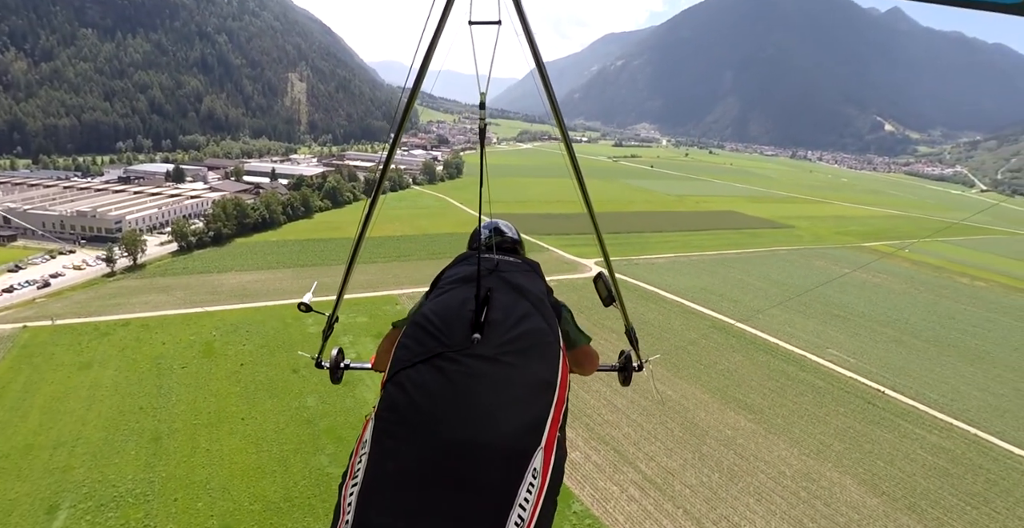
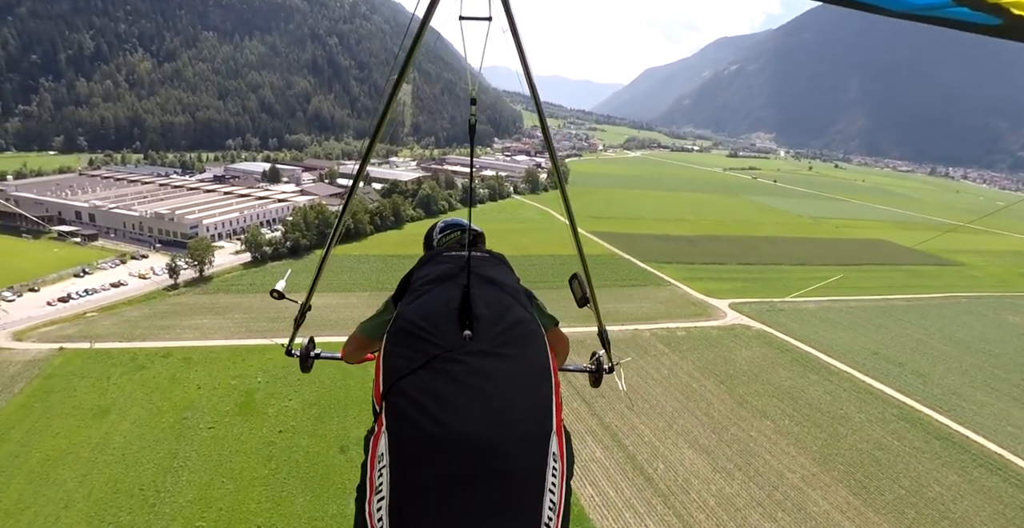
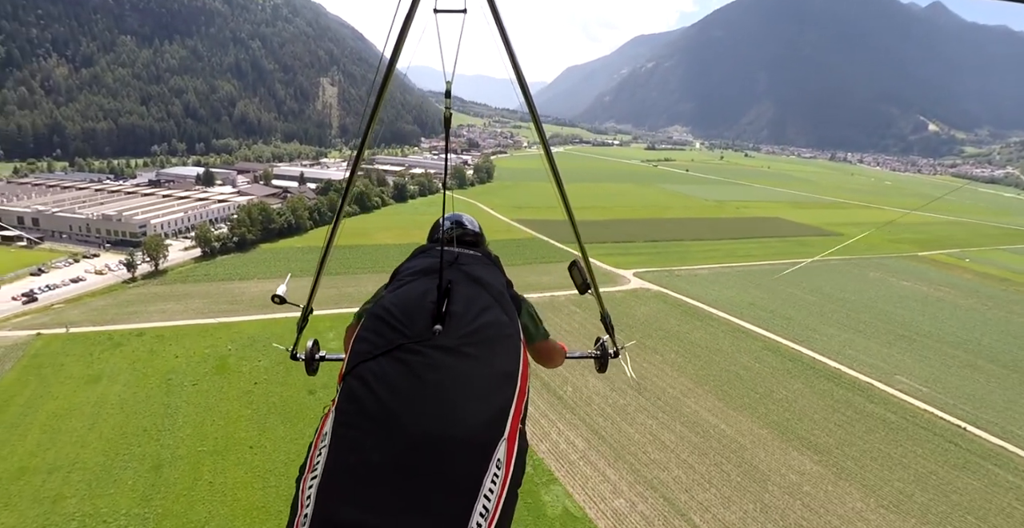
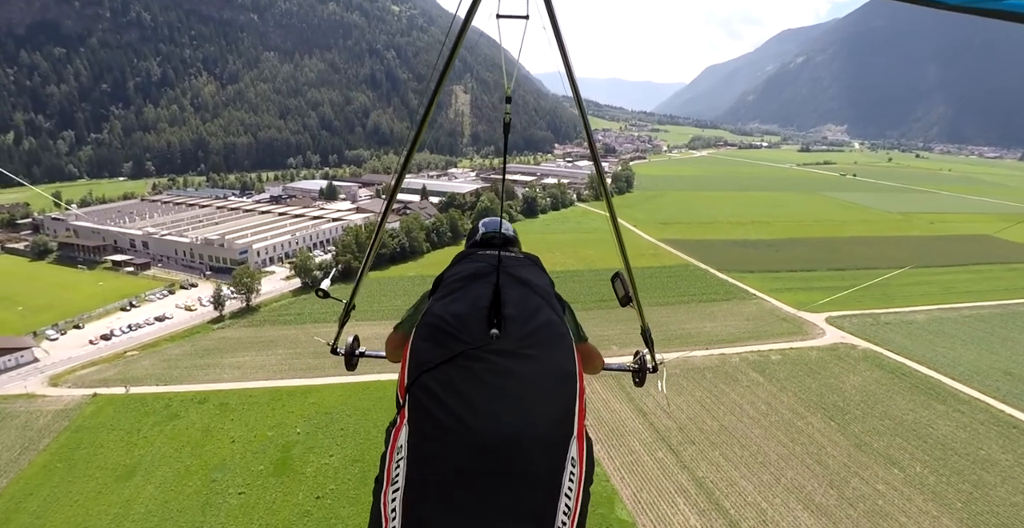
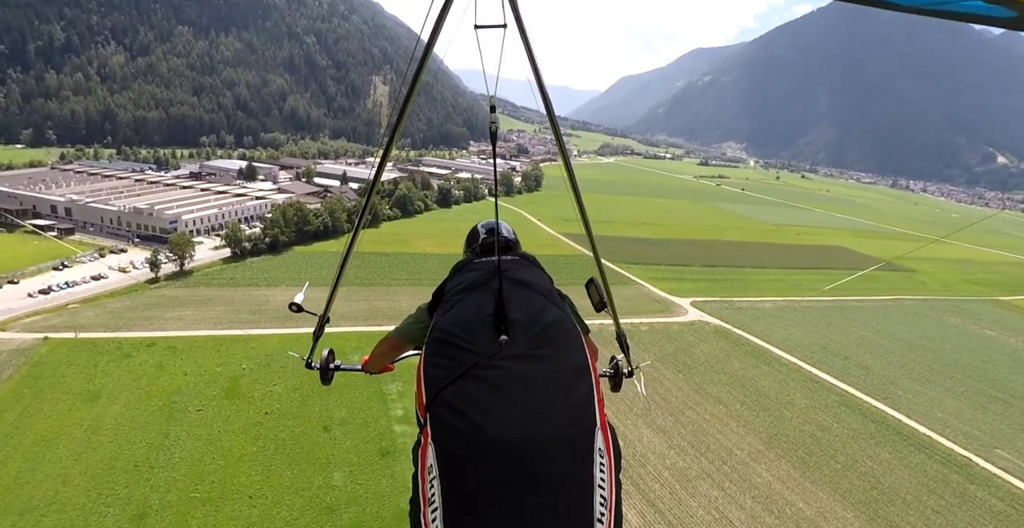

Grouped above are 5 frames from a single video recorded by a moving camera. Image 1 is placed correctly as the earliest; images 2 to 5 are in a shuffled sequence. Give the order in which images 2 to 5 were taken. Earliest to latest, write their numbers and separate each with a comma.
3, 5, 2, 4
